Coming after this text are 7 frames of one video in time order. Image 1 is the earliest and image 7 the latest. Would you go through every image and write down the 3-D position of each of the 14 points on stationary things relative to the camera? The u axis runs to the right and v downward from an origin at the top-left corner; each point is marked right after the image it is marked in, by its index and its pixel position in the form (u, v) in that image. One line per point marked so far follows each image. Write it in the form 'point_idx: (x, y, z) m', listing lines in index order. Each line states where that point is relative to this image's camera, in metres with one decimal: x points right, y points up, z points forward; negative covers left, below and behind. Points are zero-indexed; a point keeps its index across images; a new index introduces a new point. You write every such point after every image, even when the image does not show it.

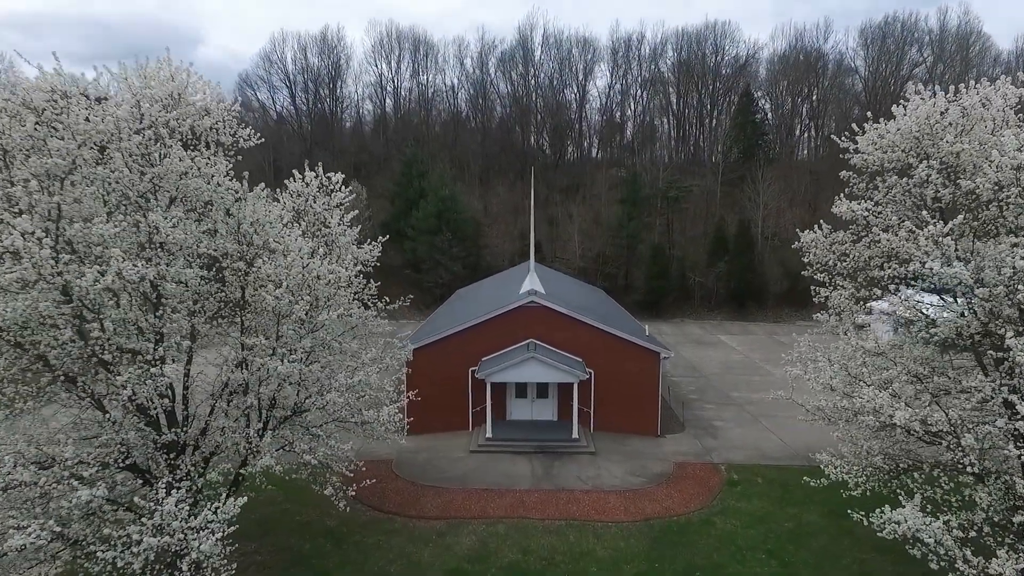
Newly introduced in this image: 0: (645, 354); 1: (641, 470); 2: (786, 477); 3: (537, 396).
0: (+4.1, -2.0, +16.8) m
1: (+3.4, -4.9, +14.6) m
2: (+7.2, -5.0, +14.4) m
3: (+0.8, -3.3, +17.0) m
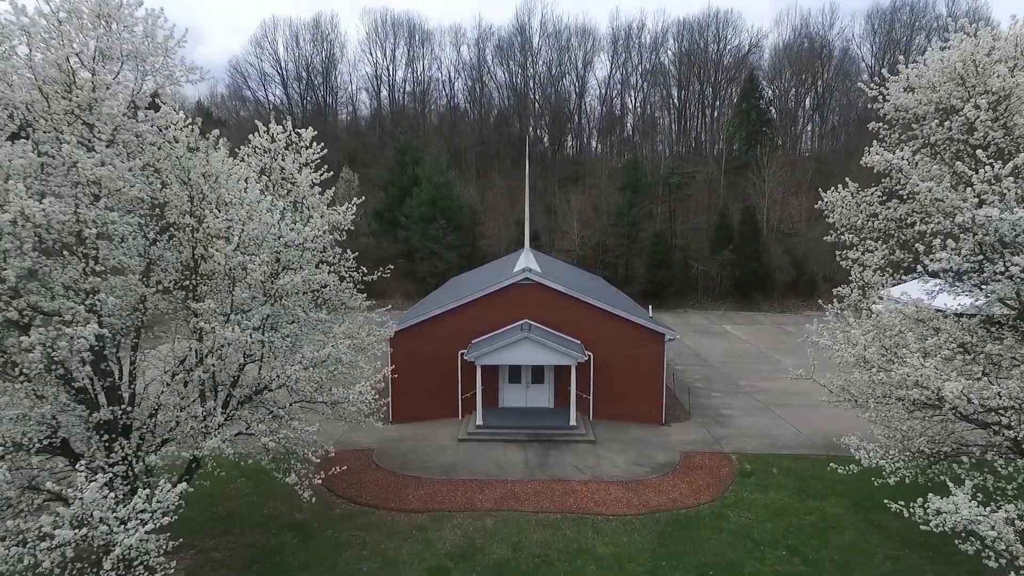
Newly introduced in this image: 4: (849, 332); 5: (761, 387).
0: (+3.9, -1.3, +15.5) m
1: (+3.2, -4.2, +13.3) m
2: (+7.0, -4.3, +13.1) m
3: (+0.6, -2.7, +15.7) m
4: (+6.2, -0.8, +10.1) m
5: (+8.9, -3.5, +19.6) m
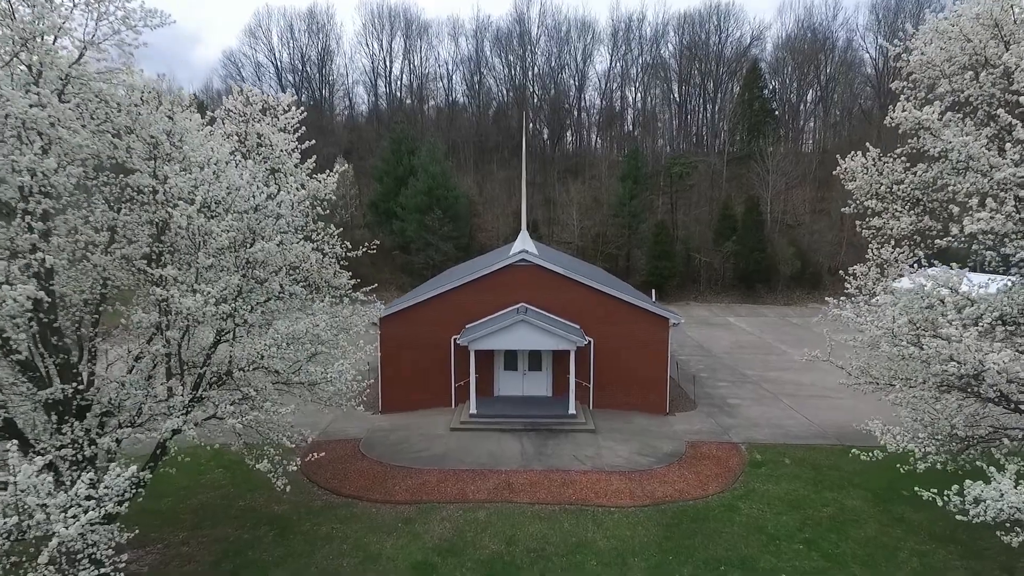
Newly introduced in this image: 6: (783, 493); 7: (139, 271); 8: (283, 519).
0: (+3.8, -0.9, +14.7) m
1: (+3.1, -3.7, +12.5) m
2: (+6.9, -3.8, +12.3) m
3: (+0.4, -2.2, +14.9) m
4: (+6.1, -0.3, +9.3) m
5: (+8.8, -3.0, +18.8) m
6: (+5.3, -4.0, +10.7) m
7: (-5.9, +0.3, +8.6) m
8: (-4.2, -4.2, +10.1) m
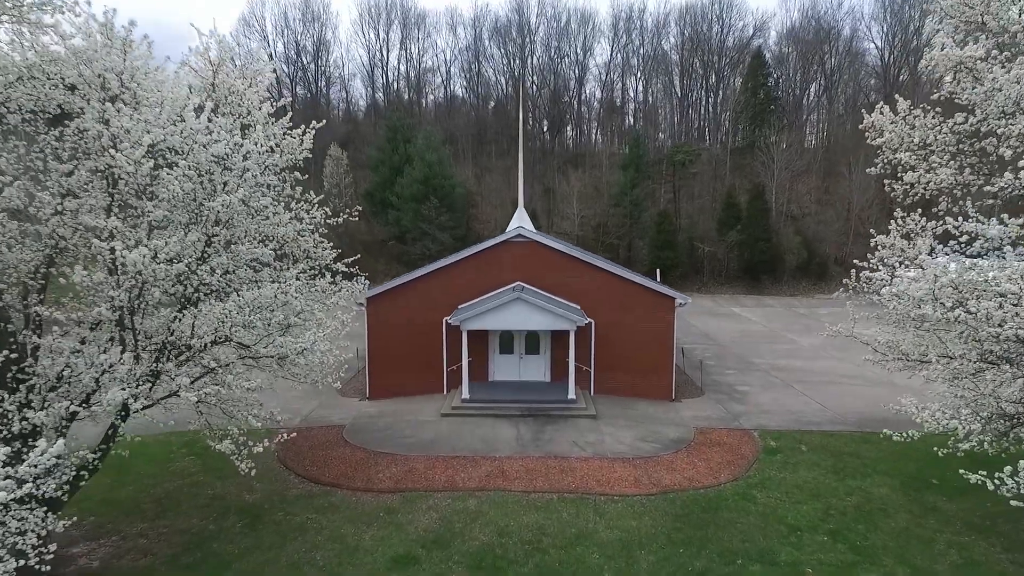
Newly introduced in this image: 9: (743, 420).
0: (+3.6, -0.3, +13.8) m
1: (+3.0, -3.2, +11.6) m
2: (+6.8, -3.3, +11.4) m
3: (+0.3, -1.6, +14.0) m
4: (+6.0, +0.2, +8.4) m
5: (+8.7, -2.5, +17.9) m
6: (+5.2, -3.5, +9.8) m
7: (-6.0, +0.8, +7.7) m
8: (-4.3, -3.7, +9.2) m
9: (+5.4, -3.1, +12.8) m
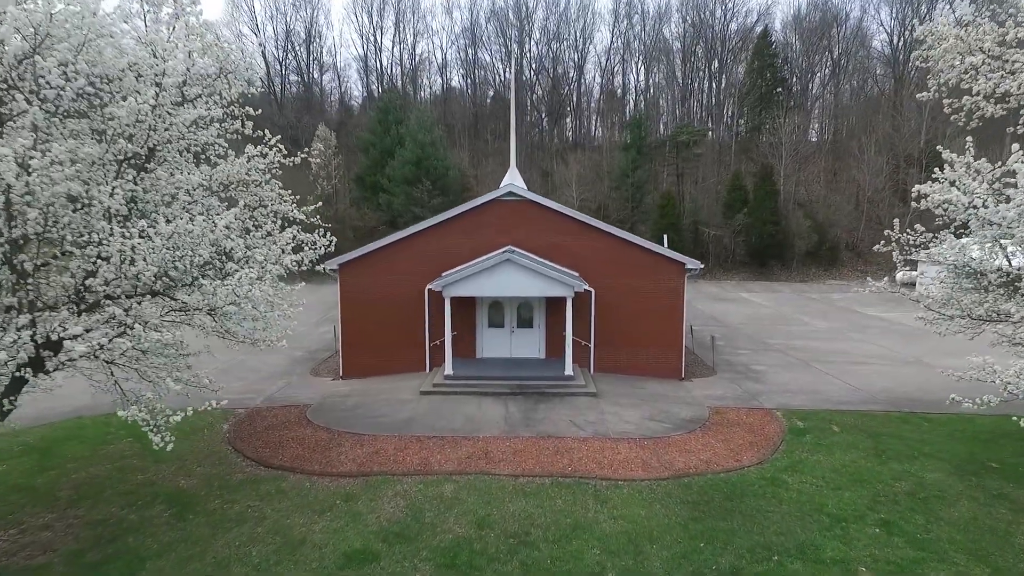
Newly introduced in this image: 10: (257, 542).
0: (+3.4, +0.5, +12.3) m
1: (+2.8, -2.4, +10.2) m
2: (+6.6, -2.5, +10.0) m
3: (+0.1, -0.8, +12.5) m
4: (+5.8, +1.0, +6.9) m
5: (+8.5, -1.7, +16.4) m
6: (+5.0, -2.7, +8.3) m
7: (-6.2, +1.6, +6.2) m
8: (-4.5, -2.9, +7.7) m
9: (+5.2, -2.3, +11.3) m
10: (-3.1, -3.0, +6.6) m
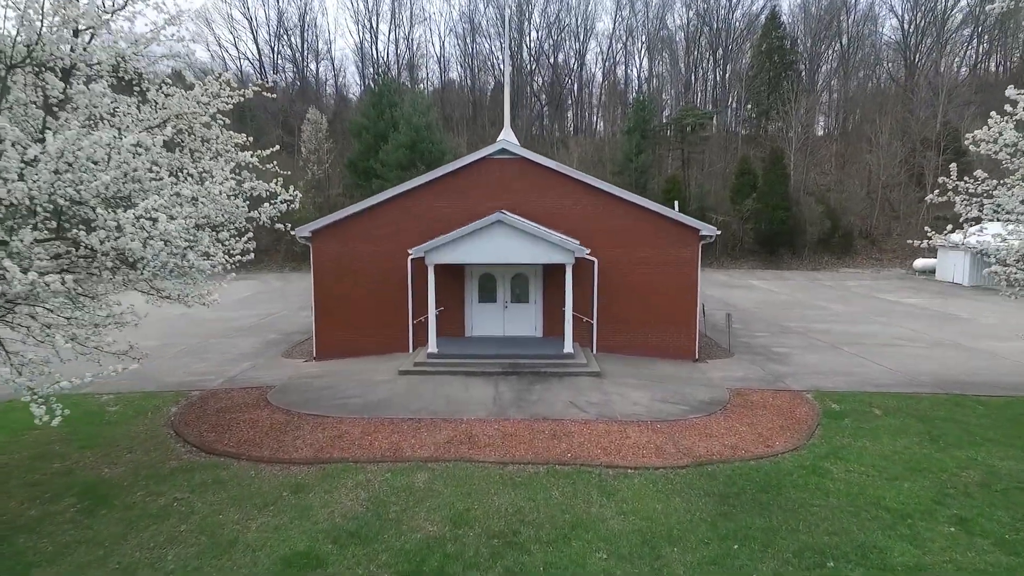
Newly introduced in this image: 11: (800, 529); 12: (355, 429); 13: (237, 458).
0: (+3.3, +1.1, +11.0) m
1: (+2.7, -1.8, +8.8) m
2: (+6.4, -1.9, +8.6) m
3: (0.0, -0.2, +11.2) m
4: (+5.6, +1.6, +5.5) m
5: (+8.4, -1.1, +15.1) m
6: (+4.8, -2.1, +7.0) m
7: (-6.4, +2.2, +4.9) m
8: (-4.7, -2.3, +6.3) m
9: (+5.0, -1.7, +10.0) m
10: (-3.2, -2.4, +5.2) m
11: (+2.8, -2.3, +5.3) m
12: (-2.1, -1.9, +7.5) m
13: (-3.4, -2.1, +6.8) m
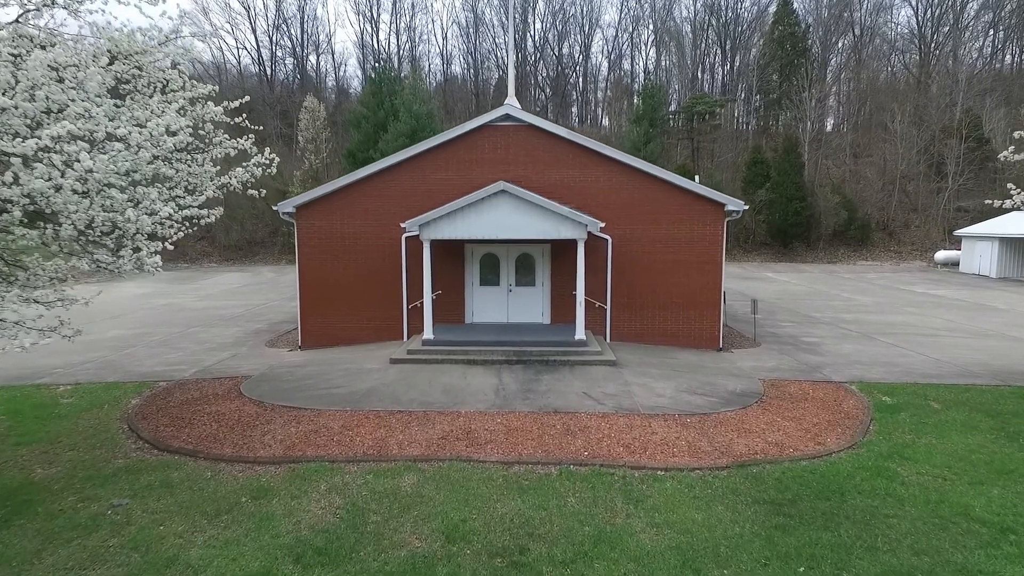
0: (+3.4, +1.4, +9.9) m
1: (+2.7, -1.4, +7.8) m
2: (+6.5, -1.6, +7.5) m
3: (+0.1, +0.1, +10.2) m
4: (+5.7, +1.9, +4.5) m
5: (+8.5, -0.8, +14.0) m
6: (+4.9, -1.8, +5.9) m
7: (-6.3, +2.5, +3.9) m
8: (-4.6, -2.0, +5.3) m
9: (+5.1, -1.4, +8.9) m
10: (-3.2, -2.1, +4.2) m
11: (+2.9, -2.0, +4.3) m
12: (-2.0, -1.6, +6.5) m
13: (-3.4, -1.8, +5.8) m
